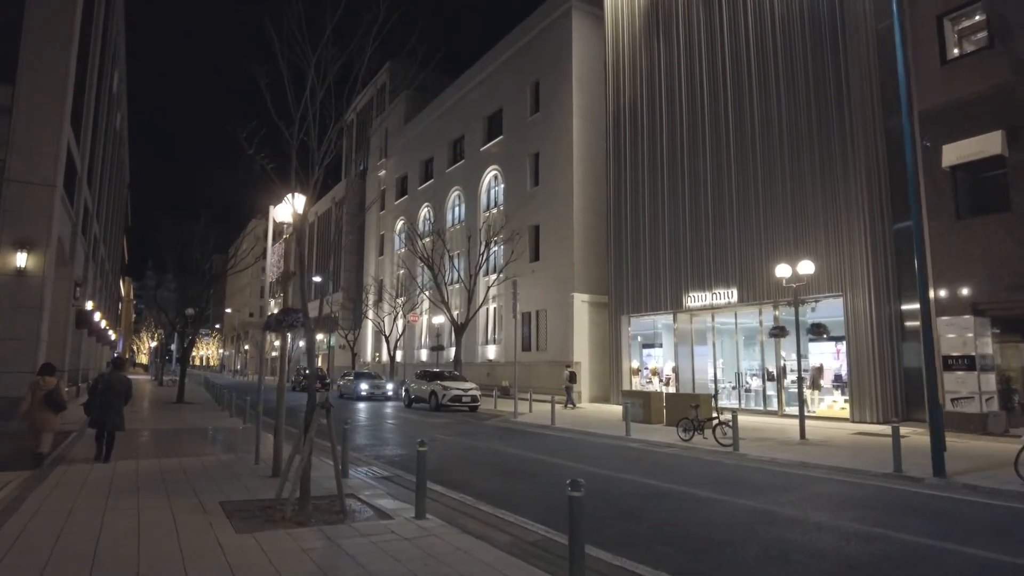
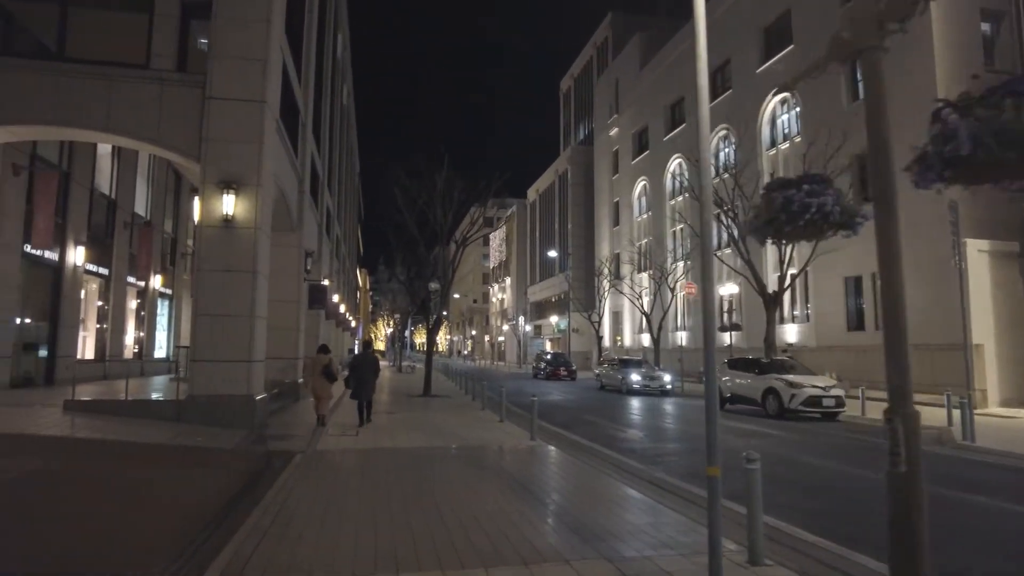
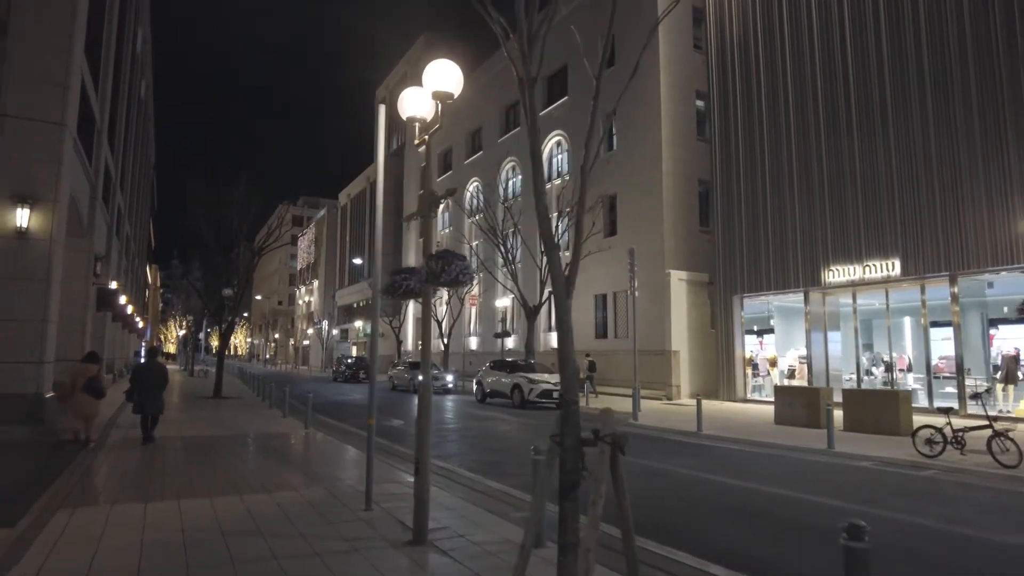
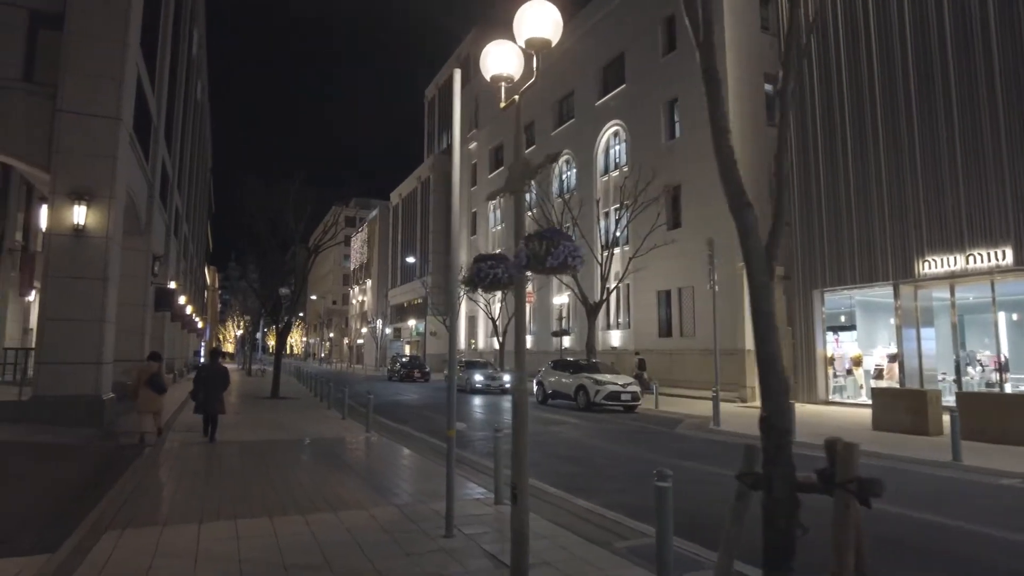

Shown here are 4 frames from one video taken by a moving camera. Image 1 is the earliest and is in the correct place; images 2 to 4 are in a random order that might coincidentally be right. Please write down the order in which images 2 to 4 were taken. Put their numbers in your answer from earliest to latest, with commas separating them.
3, 4, 2
